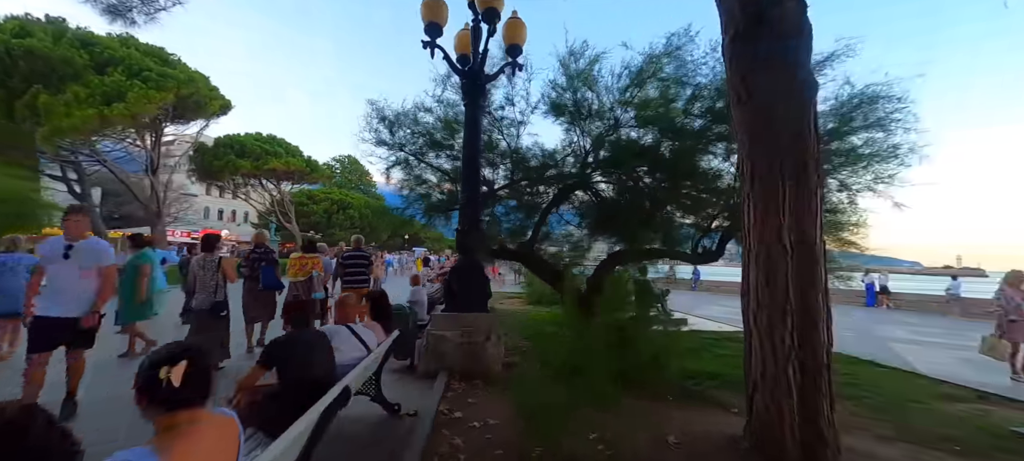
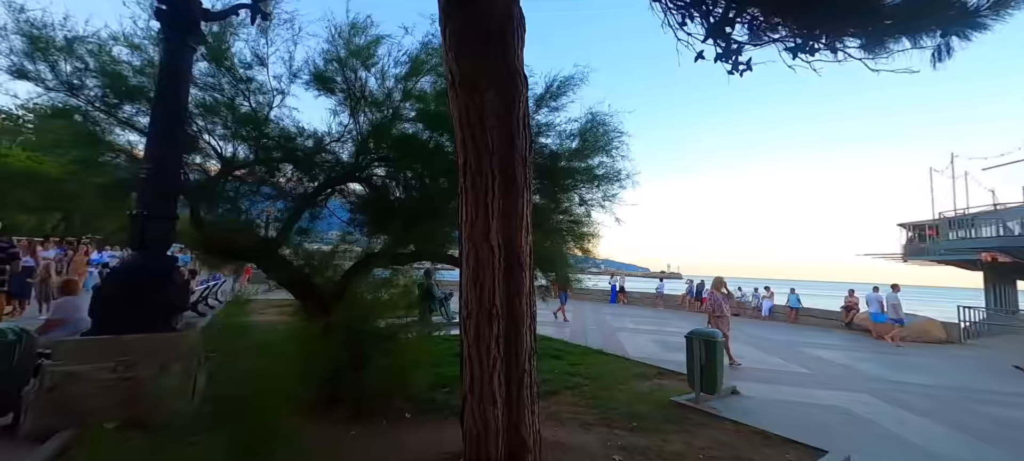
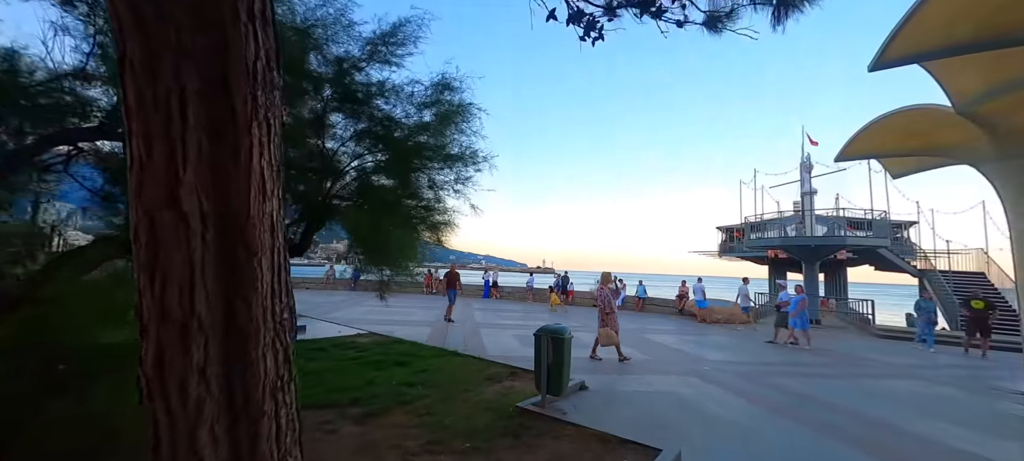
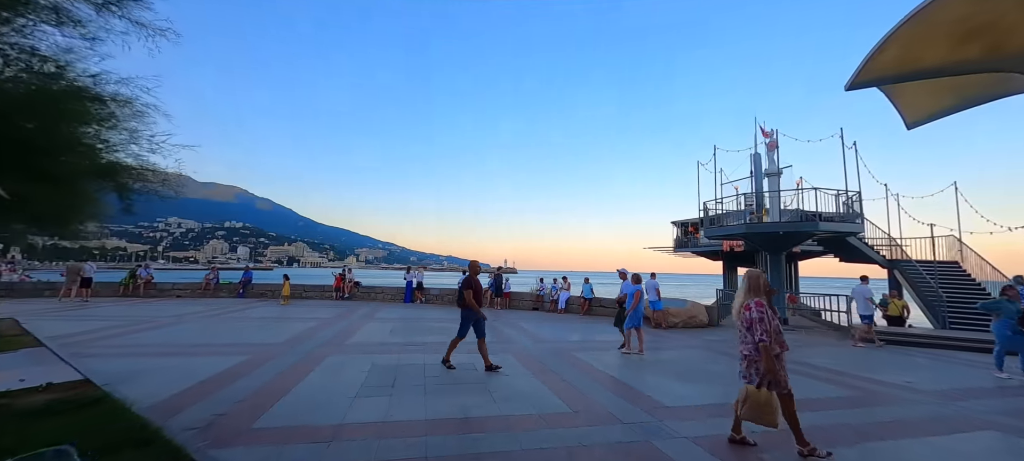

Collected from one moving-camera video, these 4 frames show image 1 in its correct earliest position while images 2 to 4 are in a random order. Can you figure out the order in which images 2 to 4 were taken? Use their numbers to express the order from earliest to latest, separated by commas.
2, 3, 4
